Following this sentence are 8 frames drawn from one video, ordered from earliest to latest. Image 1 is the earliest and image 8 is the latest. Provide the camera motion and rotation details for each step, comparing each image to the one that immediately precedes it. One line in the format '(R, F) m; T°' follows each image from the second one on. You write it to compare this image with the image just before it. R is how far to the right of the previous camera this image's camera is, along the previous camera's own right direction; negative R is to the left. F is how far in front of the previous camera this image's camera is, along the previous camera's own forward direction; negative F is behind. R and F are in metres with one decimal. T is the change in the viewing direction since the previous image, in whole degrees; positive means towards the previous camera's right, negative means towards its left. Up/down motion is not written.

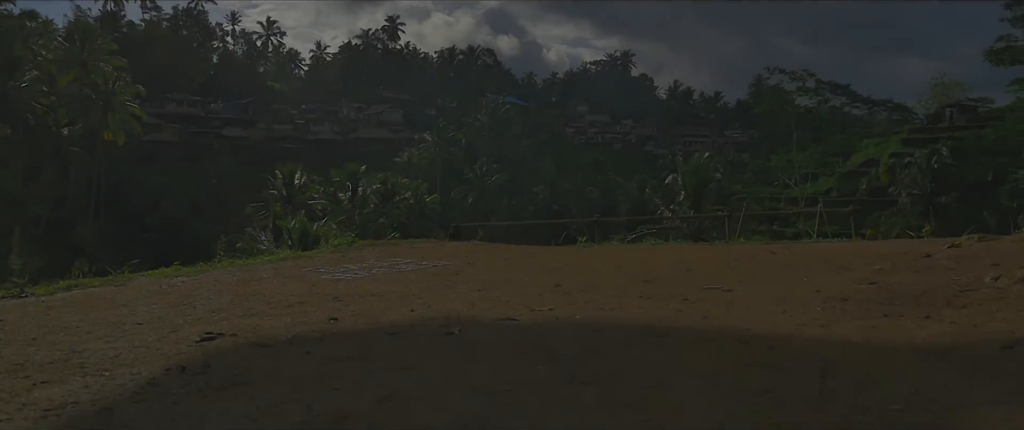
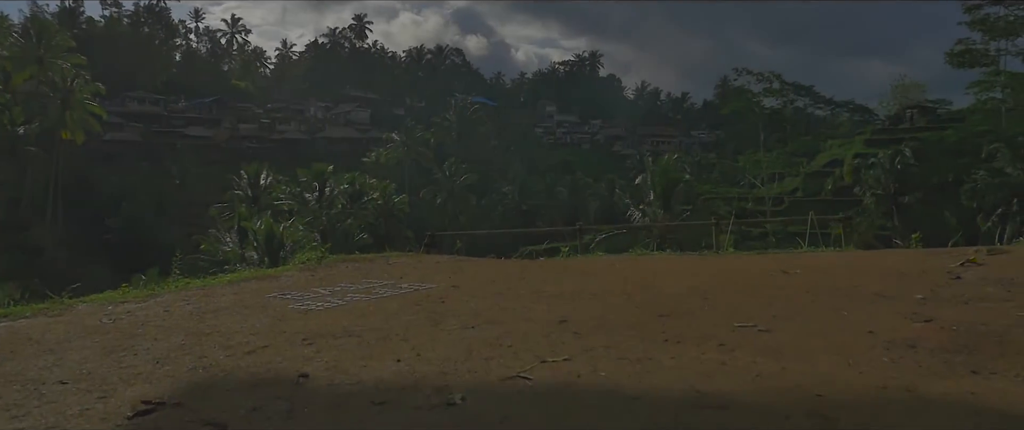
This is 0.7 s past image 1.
(-0.1, +0.3) m; +2°
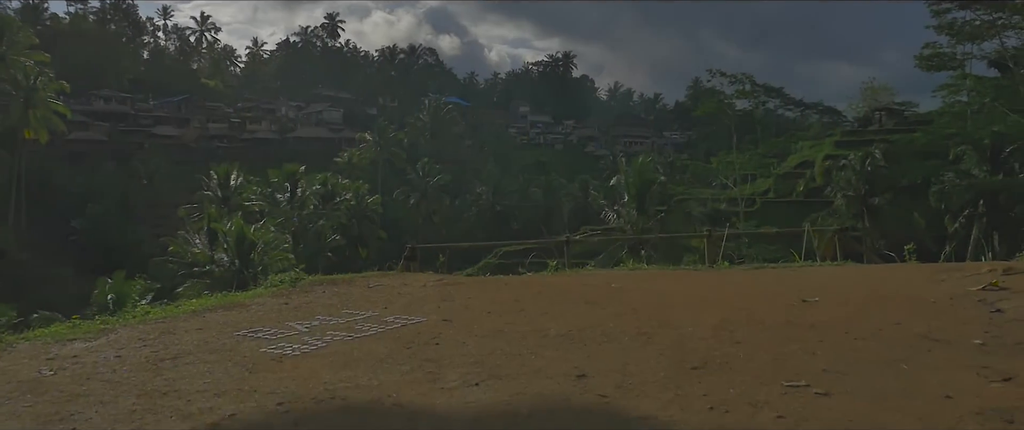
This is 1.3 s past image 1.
(-0.1, +0.3) m; +2°
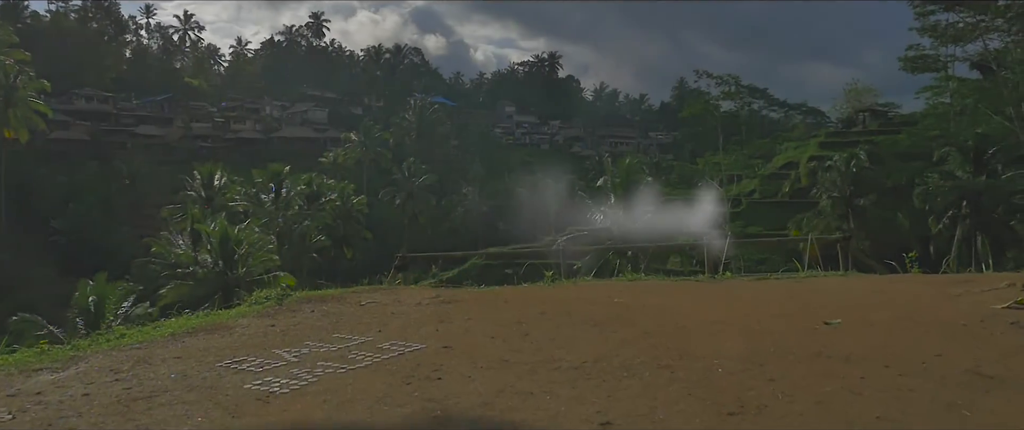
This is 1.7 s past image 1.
(-0.1, +0.2) m; +1°
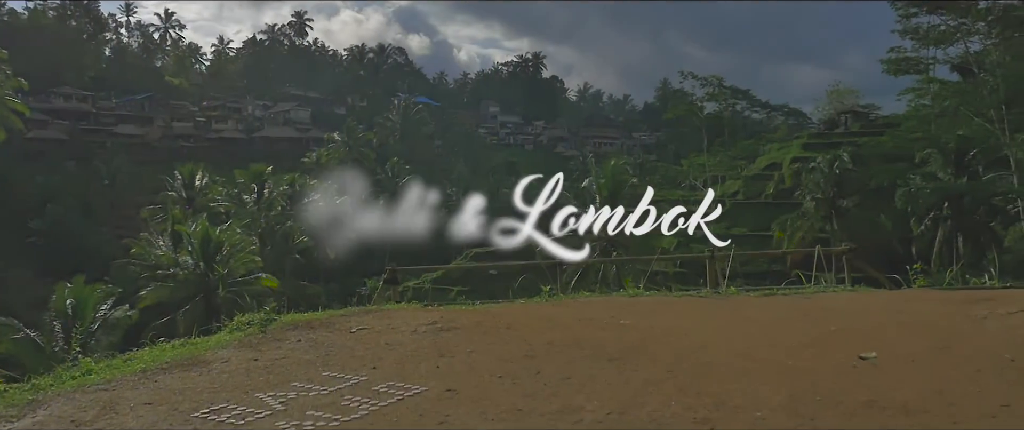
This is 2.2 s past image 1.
(-0.1, +0.2) m; +1°
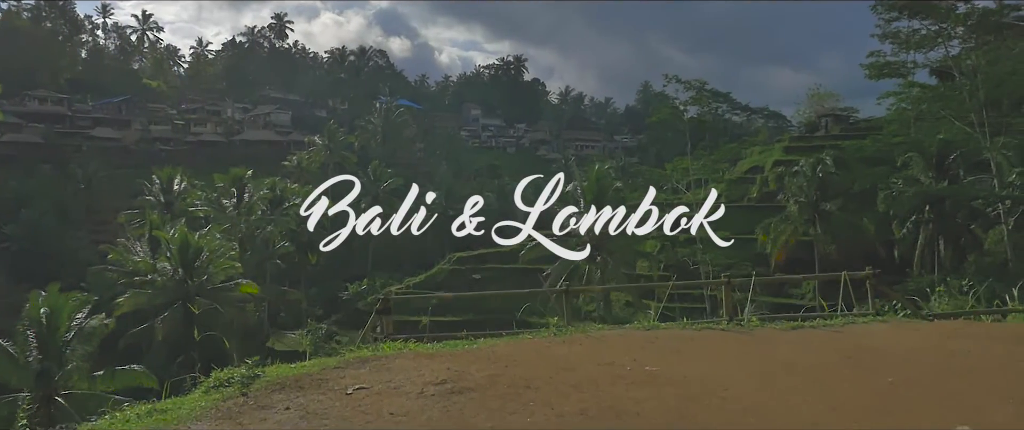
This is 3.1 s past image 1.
(-0.1, +0.4) m; +1°
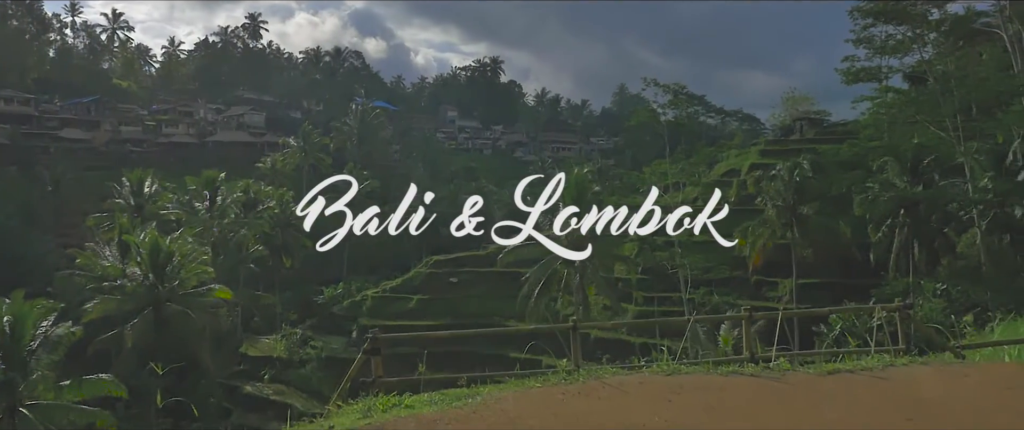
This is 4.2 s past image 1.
(-0.2, +0.5) m; +2°
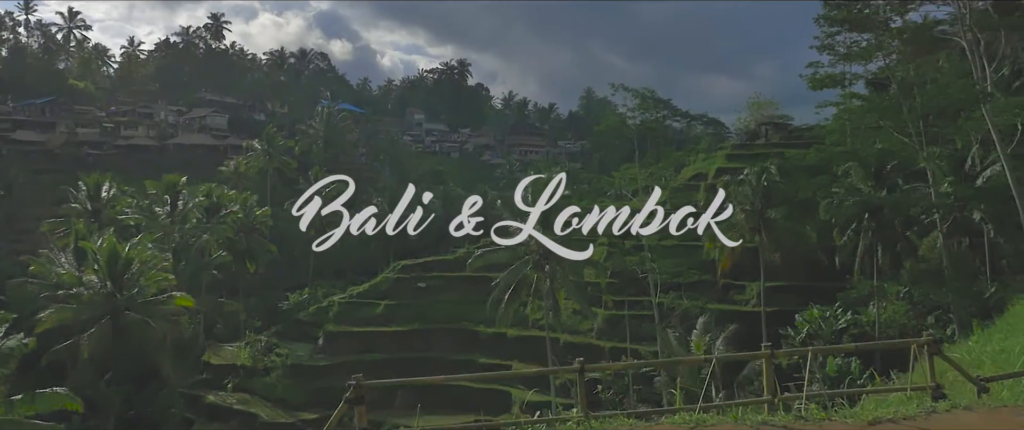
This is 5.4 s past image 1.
(-0.2, +0.5) m; +2°
